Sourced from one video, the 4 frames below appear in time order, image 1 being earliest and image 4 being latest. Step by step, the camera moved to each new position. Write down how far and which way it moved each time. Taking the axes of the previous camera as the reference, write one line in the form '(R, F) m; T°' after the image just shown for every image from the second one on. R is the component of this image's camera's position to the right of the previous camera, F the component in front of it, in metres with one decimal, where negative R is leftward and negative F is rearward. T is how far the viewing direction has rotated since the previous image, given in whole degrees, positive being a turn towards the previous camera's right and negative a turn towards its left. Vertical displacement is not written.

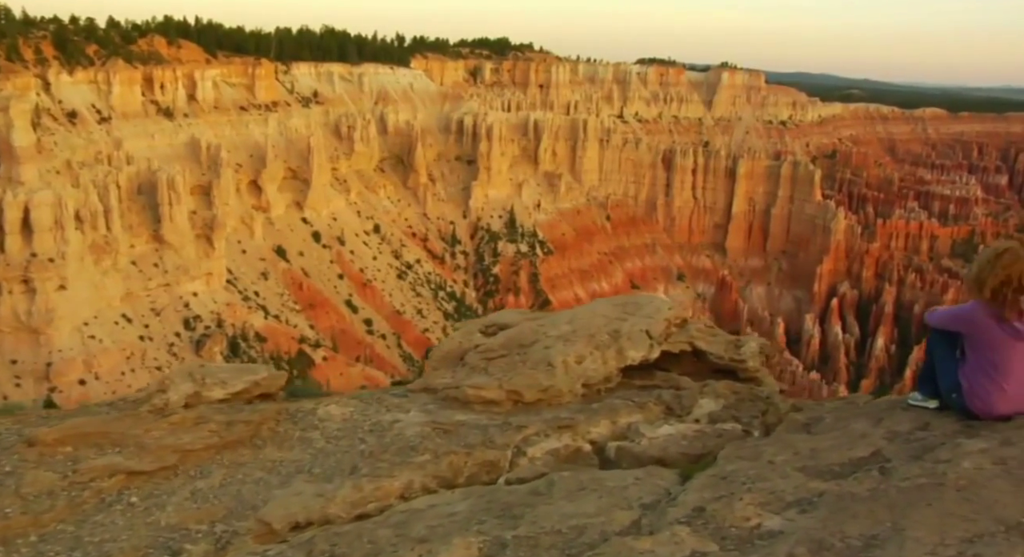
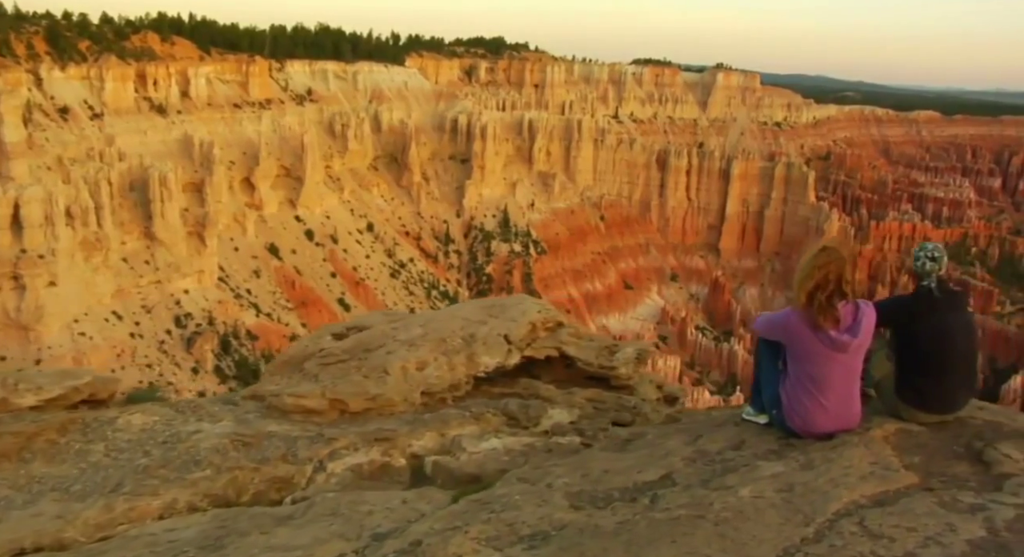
(+1.5, +0.6) m; 0°
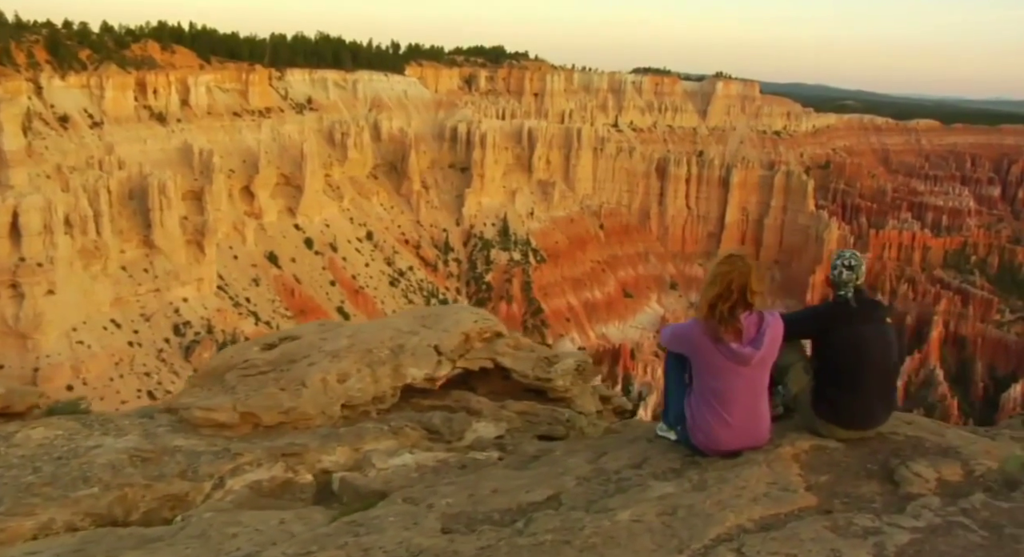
(+0.7, +0.2) m; 0°
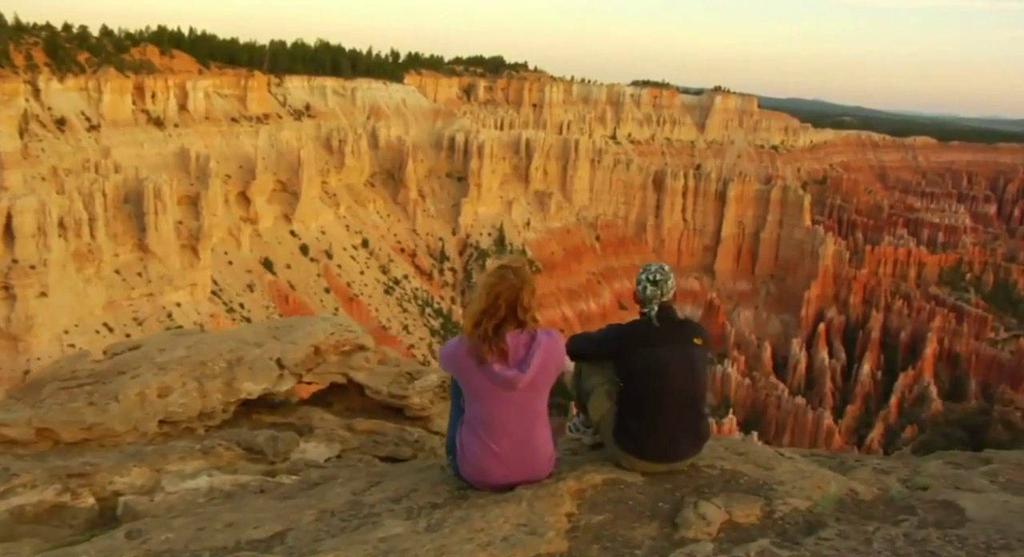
(+1.3, +0.5) m; 0°
